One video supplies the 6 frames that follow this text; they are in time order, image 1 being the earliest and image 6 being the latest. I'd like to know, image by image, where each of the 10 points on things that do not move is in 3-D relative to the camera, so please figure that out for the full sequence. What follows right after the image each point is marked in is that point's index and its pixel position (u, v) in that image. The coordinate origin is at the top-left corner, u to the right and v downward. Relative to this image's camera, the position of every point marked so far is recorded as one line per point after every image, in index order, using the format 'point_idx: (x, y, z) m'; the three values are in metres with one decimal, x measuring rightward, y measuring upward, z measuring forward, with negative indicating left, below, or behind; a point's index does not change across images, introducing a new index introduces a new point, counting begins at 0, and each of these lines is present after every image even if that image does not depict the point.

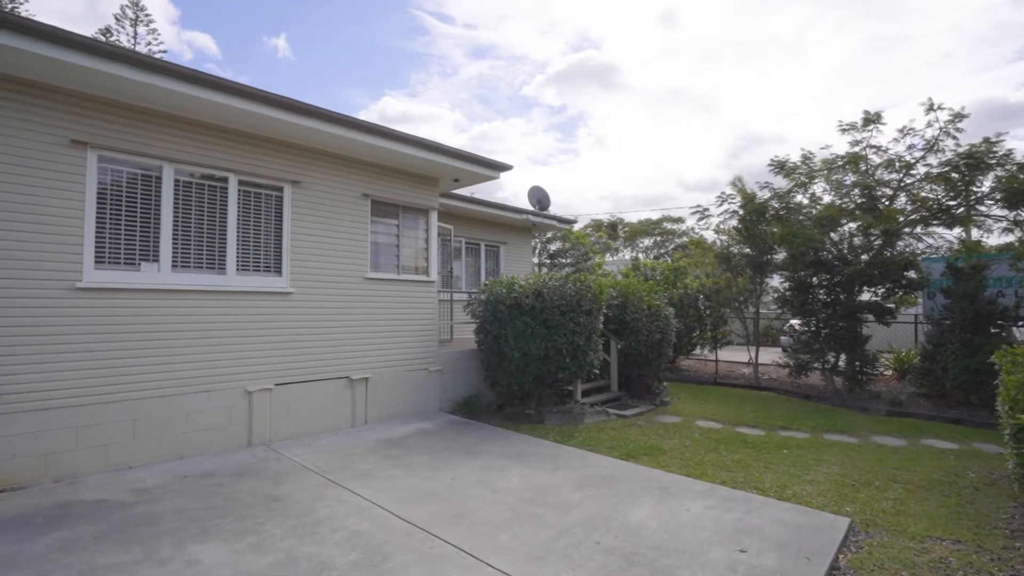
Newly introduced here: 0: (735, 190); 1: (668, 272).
0: (+6.4, +2.8, +13.4) m
1: (+5.2, +0.5, +15.3) m
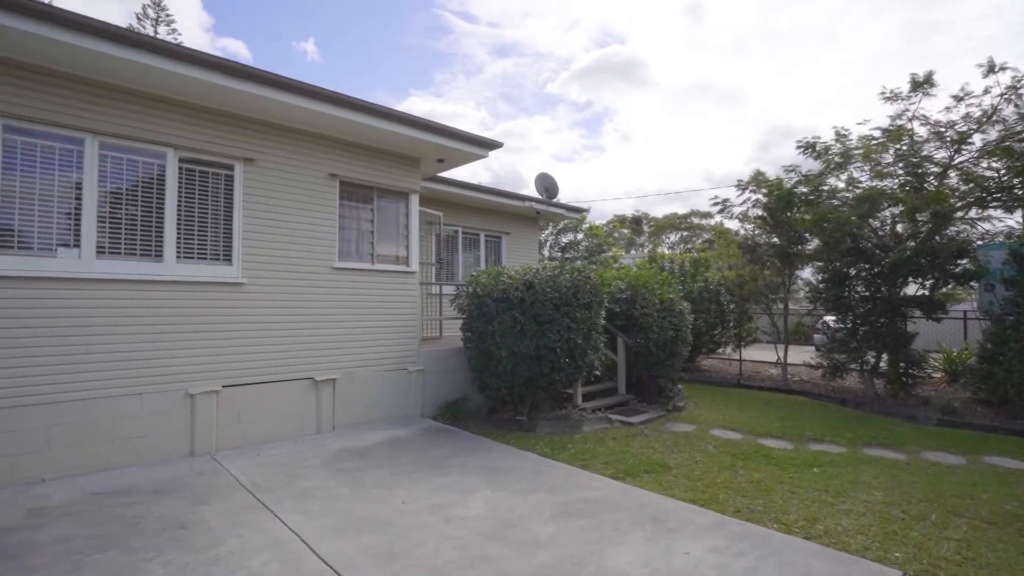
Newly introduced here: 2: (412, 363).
0: (+6.4, +3.0, +12.1) m
1: (+5.3, +0.7, +14.0) m
2: (-1.7, -1.3, +7.8) m
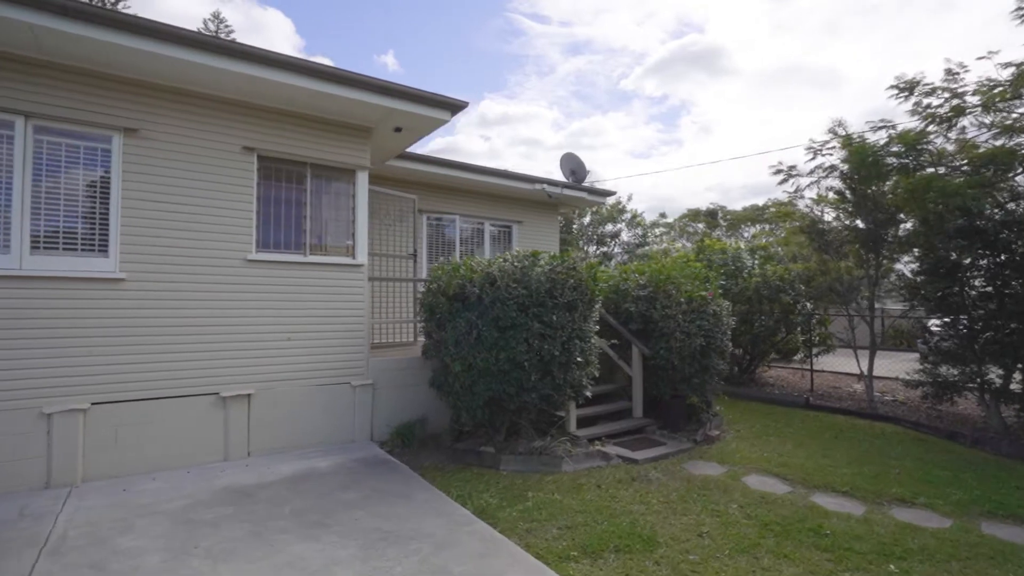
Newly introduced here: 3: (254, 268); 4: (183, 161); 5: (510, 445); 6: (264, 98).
0: (+6.5, +3.1, +9.5) m
1: (+5.7, +0.8, +11.5) m
2: (-2.2, -1.2, +6.5) m
3: (-3.2, +0.2, +5.8) m
4: (-3.8, +1.5, +5.5) m
5: (0.0, -2.1, +6.2) m
6: (-3.1, +2.4, +5.8) m
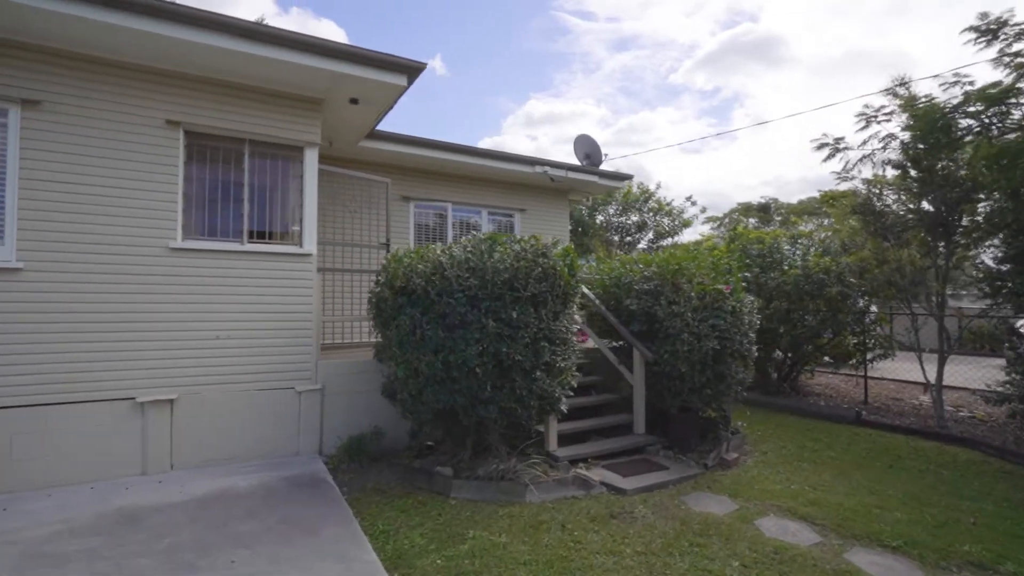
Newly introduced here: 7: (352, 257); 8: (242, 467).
0: (+6.3, +3.2, +7.9) m
1: (+5.8, +0.9, +10.0) m
2: (-2.6, -1.1, +5.7) m
3: (-3.7, +0.3, +5.2) m
4: (-4.3, +1.6, +4.8) m
5: (-0.5, -2.0, +5.2) m
6: (-3.5, +2.5, +5.1) m
7: (-2.6, +0.5, +7.4) m
8: (-3.0, -2.0, +5.2) m
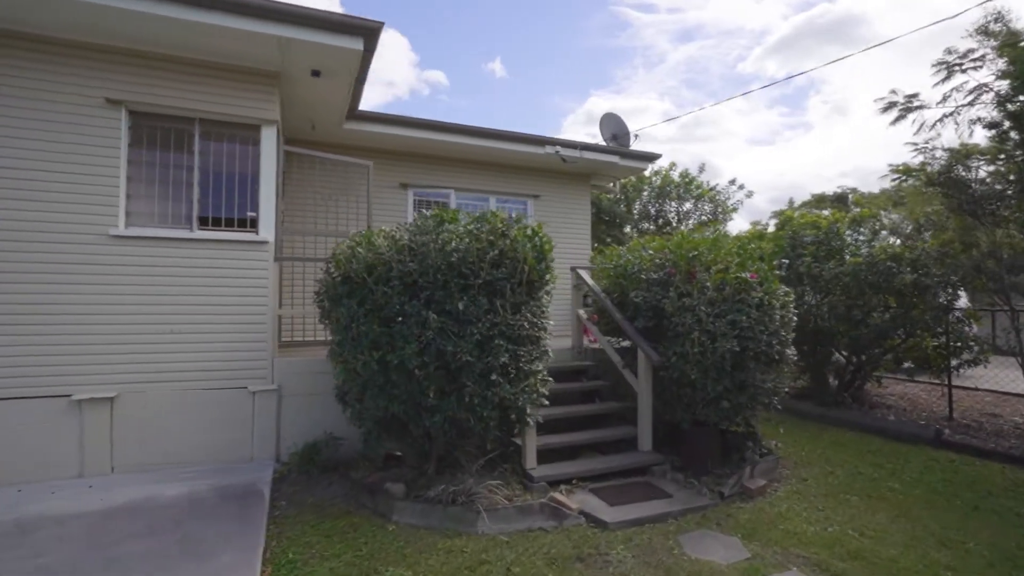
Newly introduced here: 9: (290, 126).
0: (+6.2, +3.3, +6.3) m
1: (+5.9, +1.0, +8.4) m
2: (-2.8, -1.0, +5.2) m
3: (-4.0, +0.4, +4.8) m
4: (-4.7, +1.7, +4.6) m
5: (-0.8, -1.9, +4.5) m
6: (-3.9, +2.6, +4.8) m
7: (-2.6, +0.6, +6.9) m
8: (-3.3, -1.9, +4.8) m
9: (-3.3, +2.4, +6.9) m
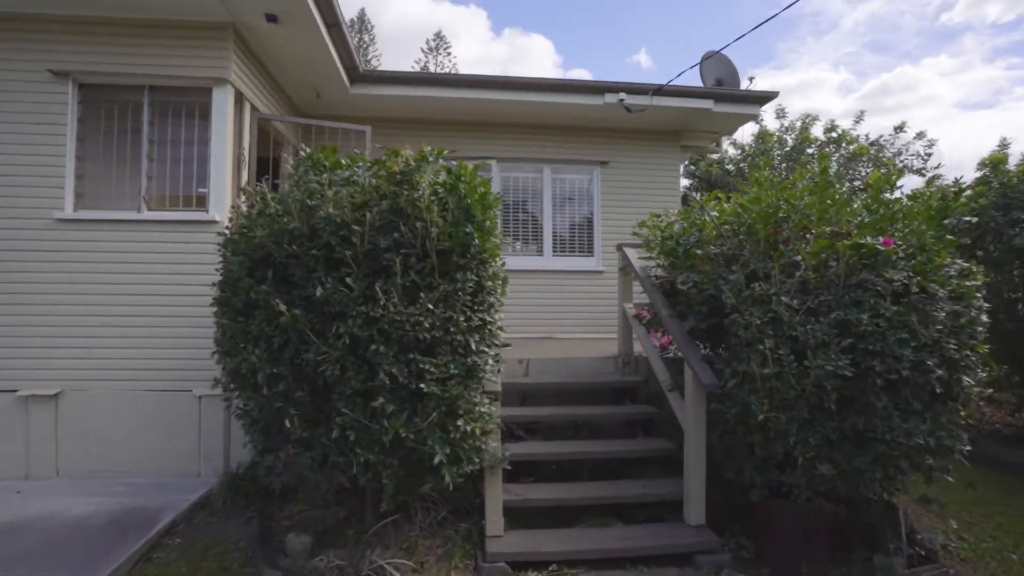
0: (+6.0, +3.5, +2.9) m
1: (+6.4, +1.2, +5.0) m
2: (-2.9, -0.9, +4.5) m
3: (-4.2, +0.6, +4.4) m
4: (-4.9, +1.8, +4.4) m
5: (-1.2, -1.7, +3.2) m
6: (-4.1, +2.7, +4.4) m
7: (-2.3, +0.8, +6.1) m
8: (-3.5, -1.8, +4.2) m
9: (-2.9, +2.6, +6.3) m
